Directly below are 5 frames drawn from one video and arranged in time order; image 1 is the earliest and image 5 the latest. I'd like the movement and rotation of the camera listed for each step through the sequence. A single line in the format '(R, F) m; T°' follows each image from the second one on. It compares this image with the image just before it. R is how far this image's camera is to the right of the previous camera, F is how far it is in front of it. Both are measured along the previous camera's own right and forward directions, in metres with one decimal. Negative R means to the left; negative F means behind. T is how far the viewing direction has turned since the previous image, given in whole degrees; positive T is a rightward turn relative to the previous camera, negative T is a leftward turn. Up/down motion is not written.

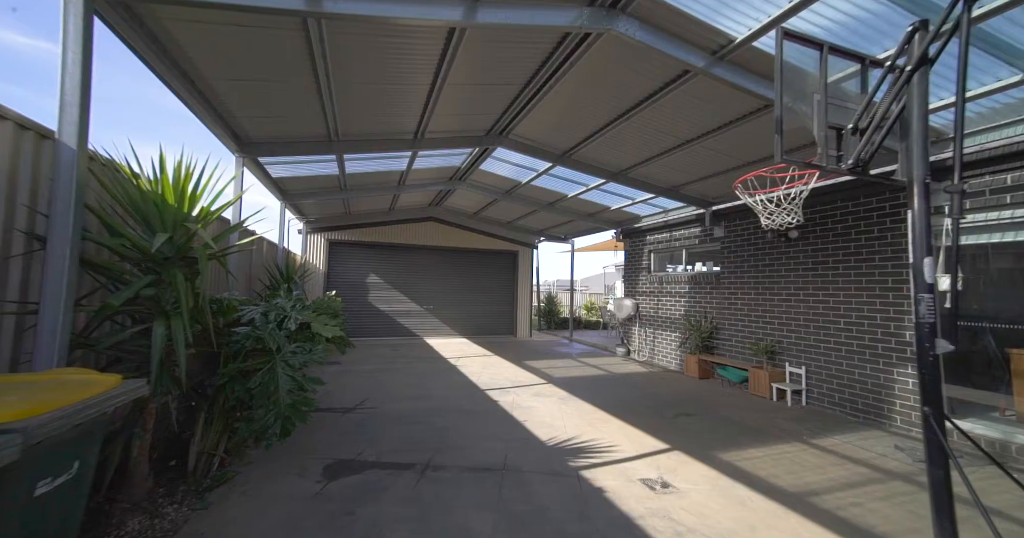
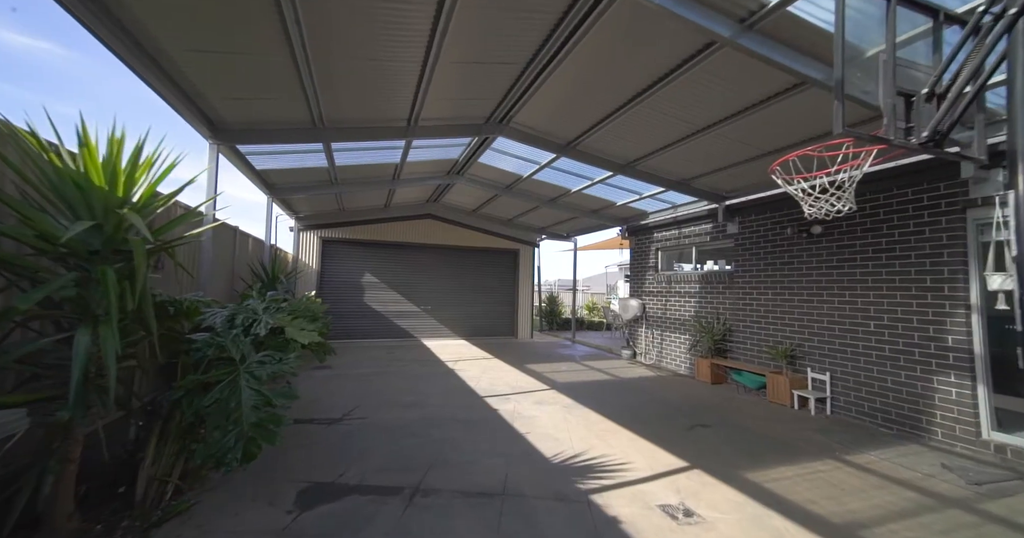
(0.0, +0.4) m; 0°
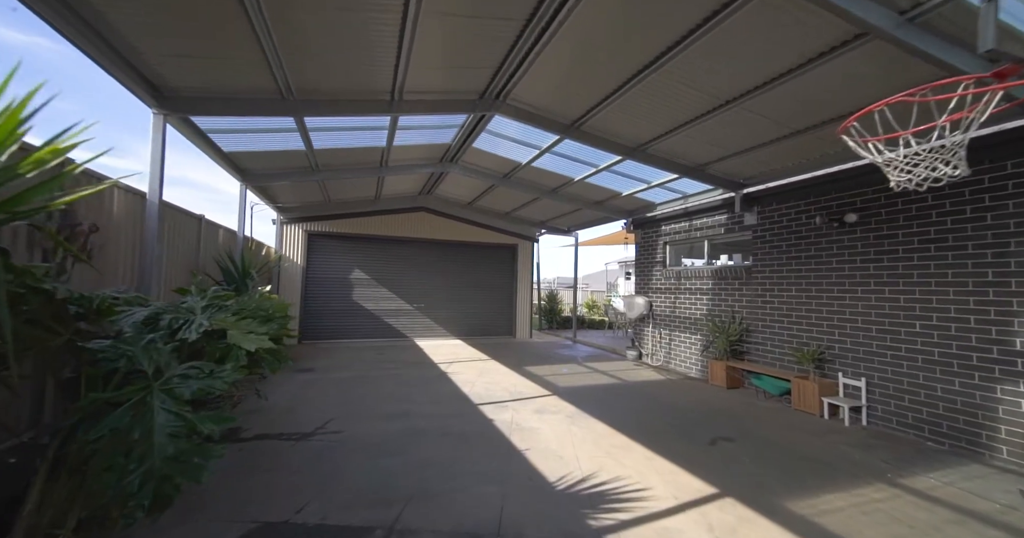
(0.0, +0.5) m; 0°
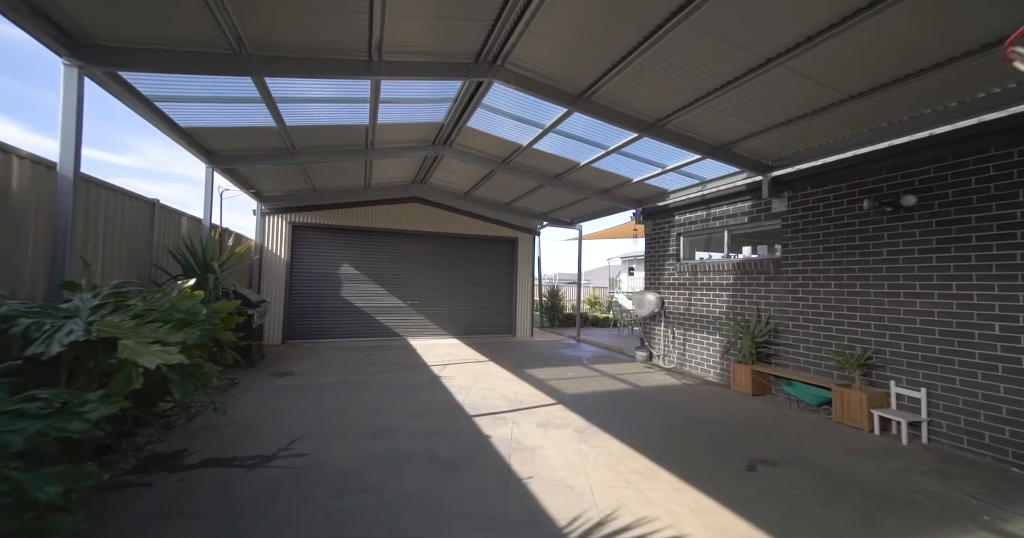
(0.0, +0.6) m; 0°
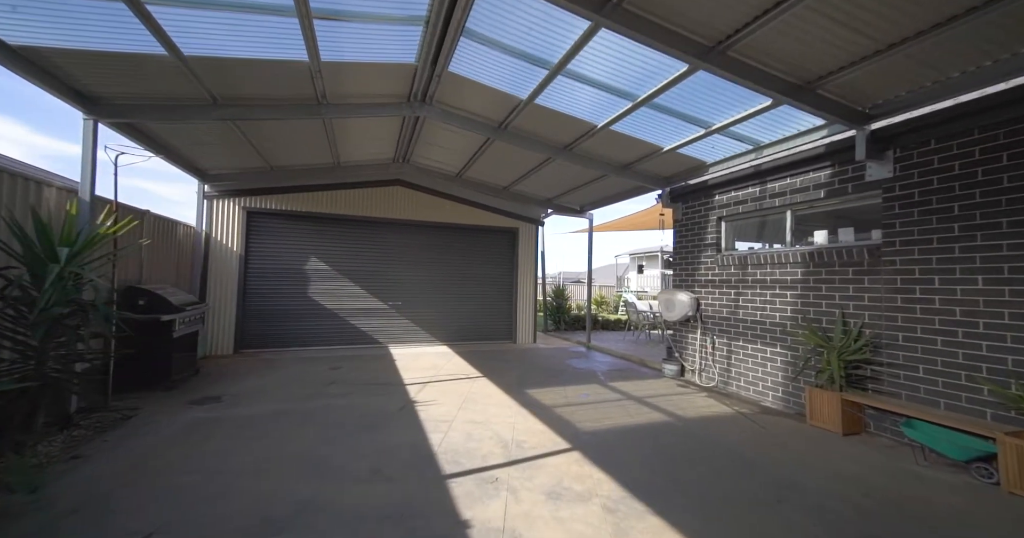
(+0.1, +1.4) m; 0°
